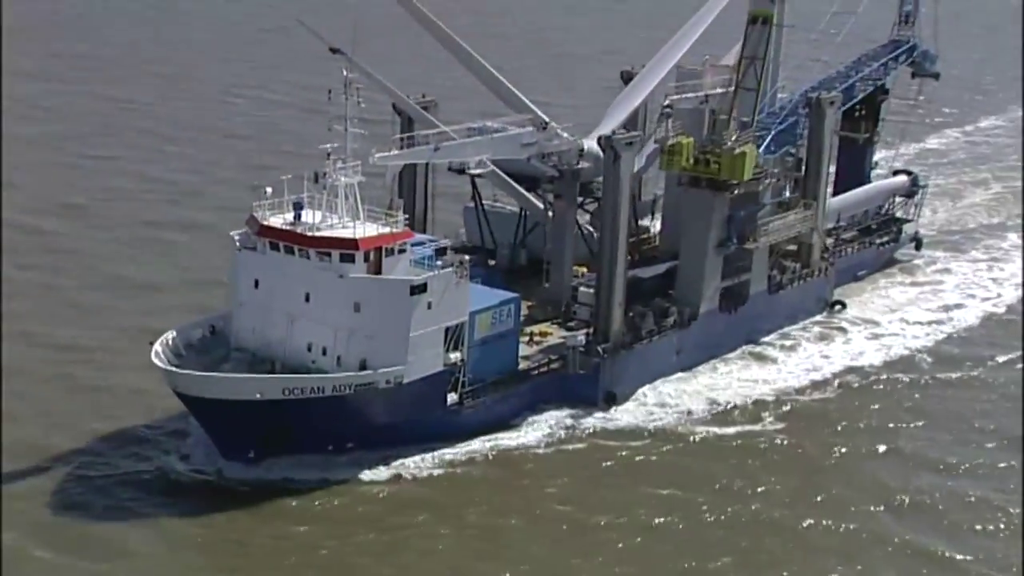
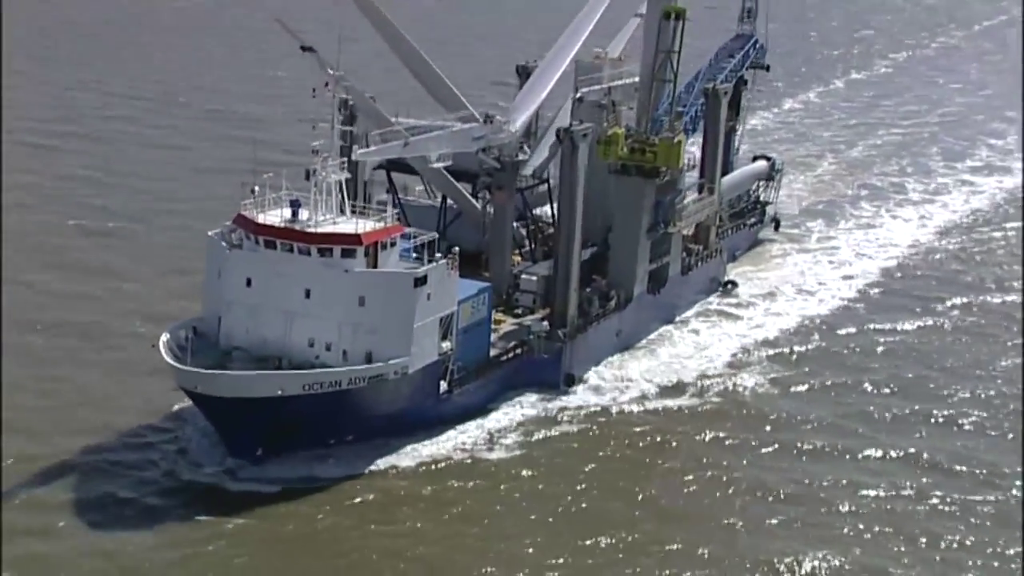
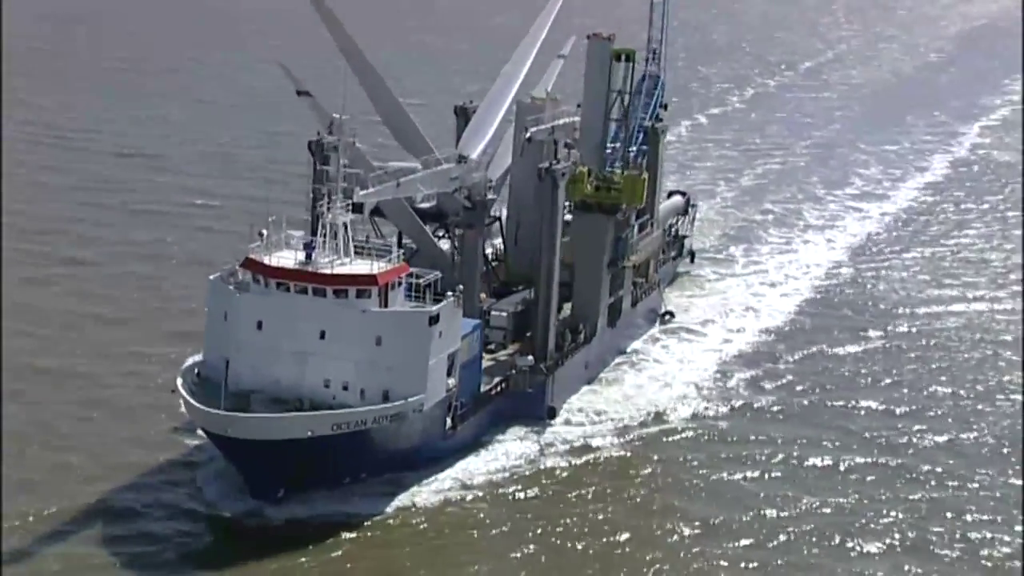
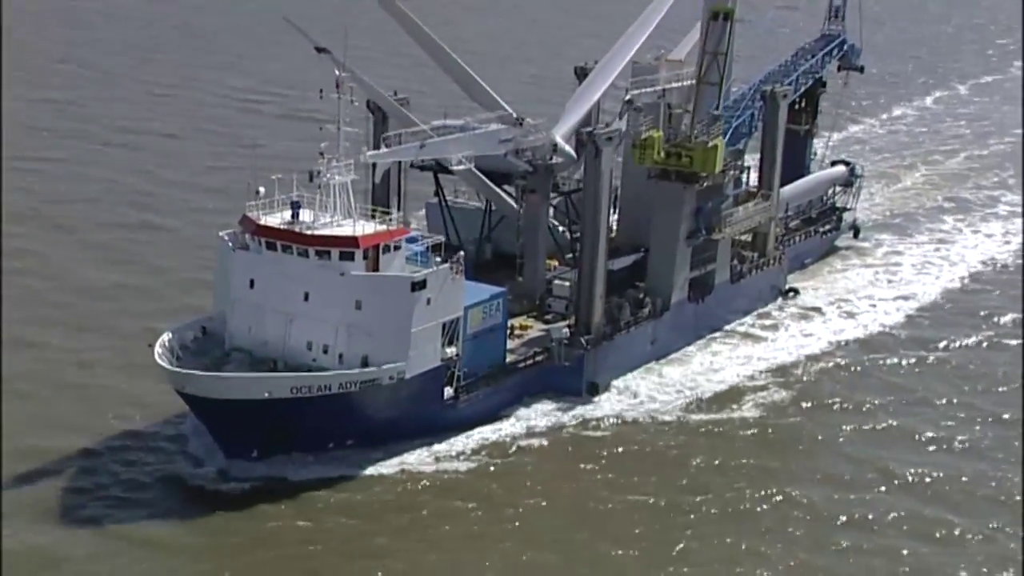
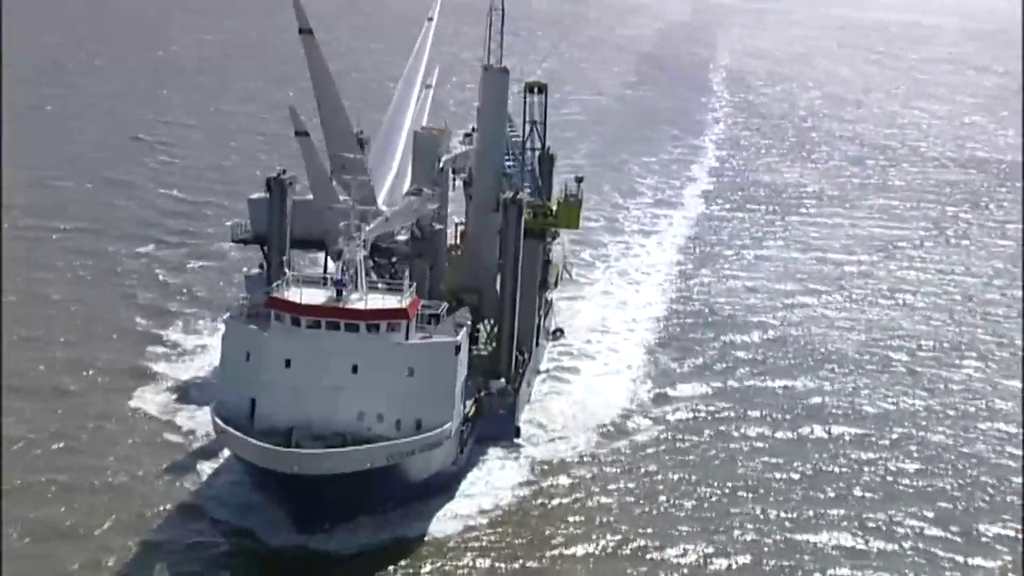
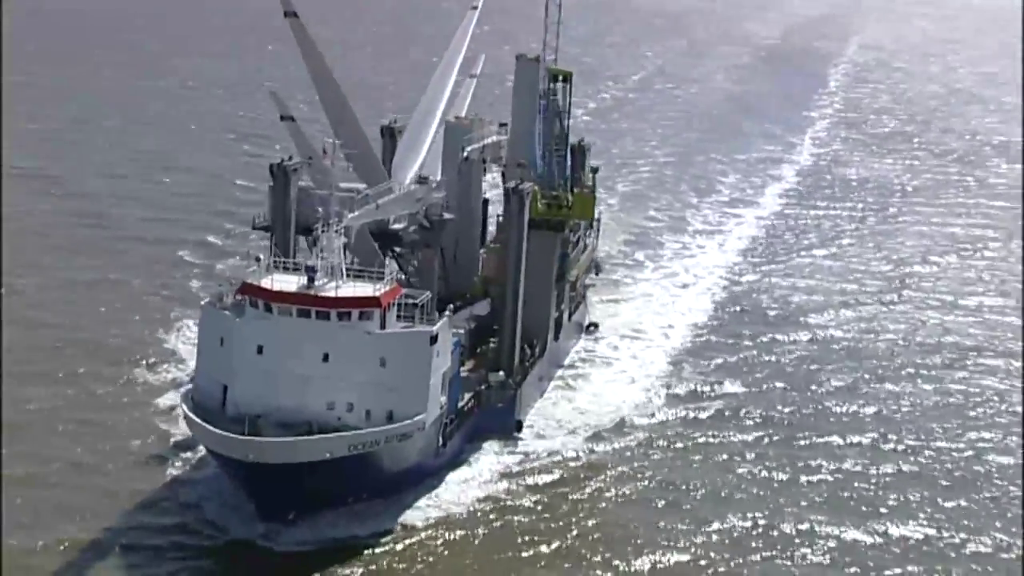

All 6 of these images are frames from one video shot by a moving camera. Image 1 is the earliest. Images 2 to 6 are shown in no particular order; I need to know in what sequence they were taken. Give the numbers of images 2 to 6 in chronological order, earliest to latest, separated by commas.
4, 2, 3, 6, 5
